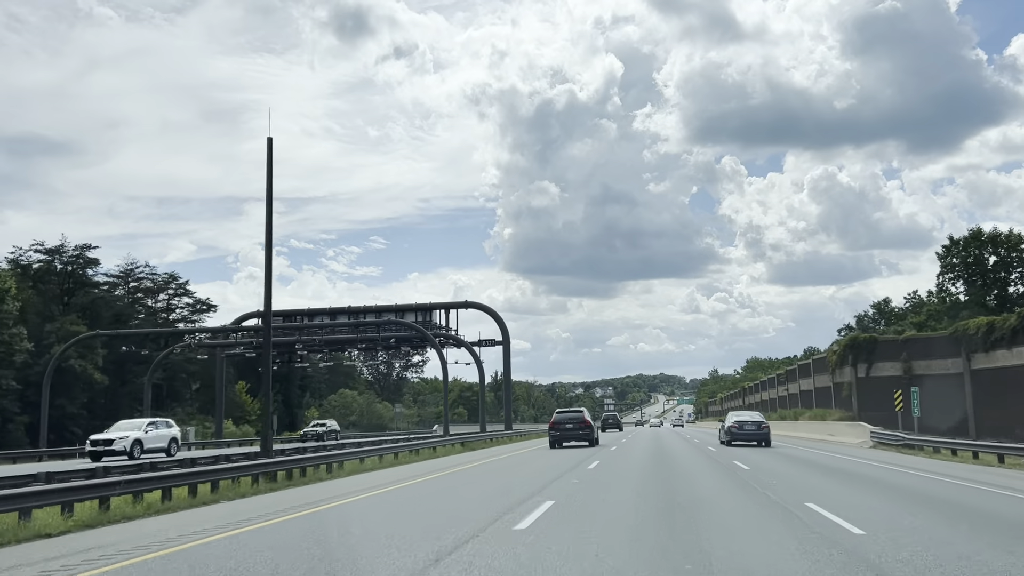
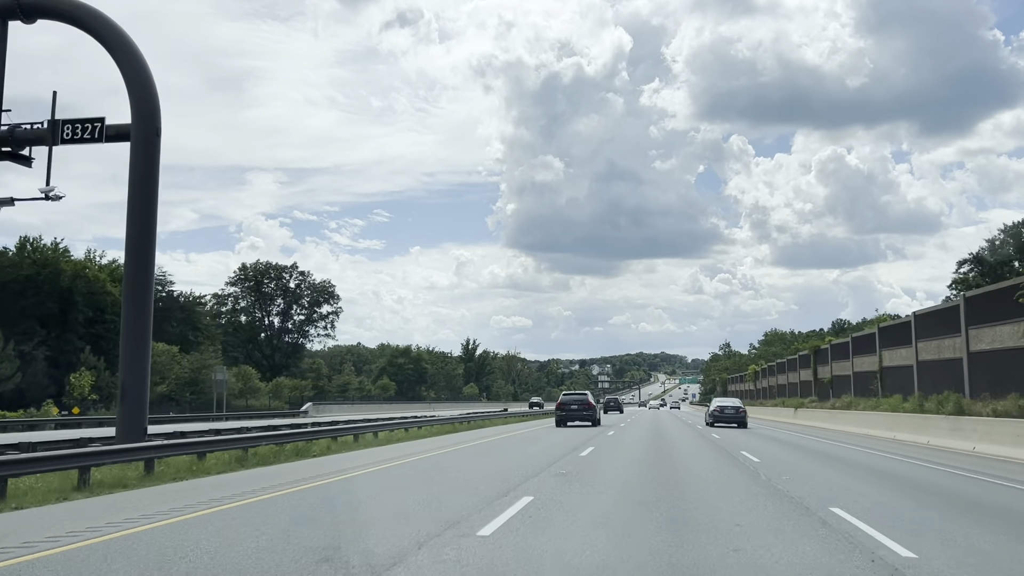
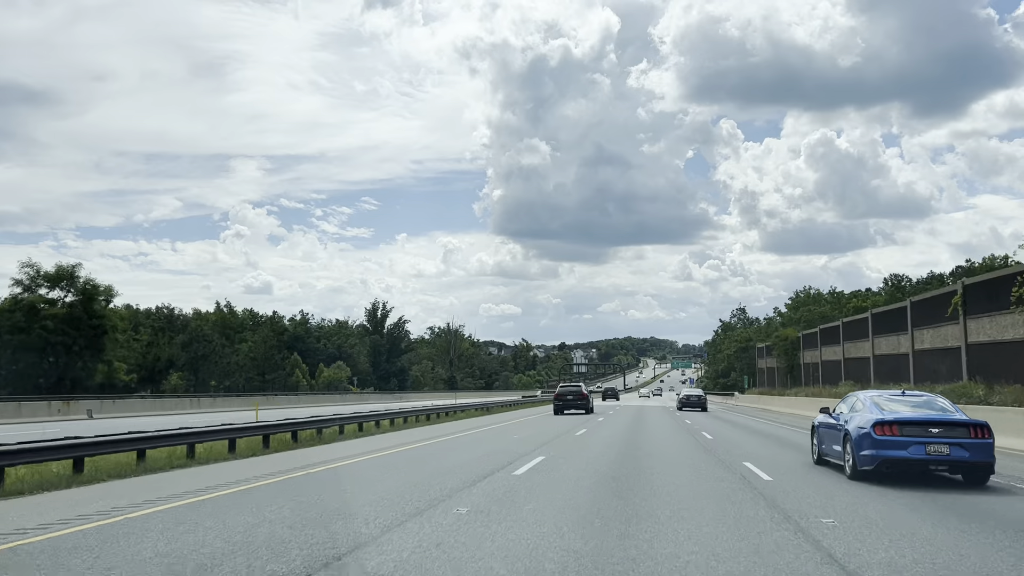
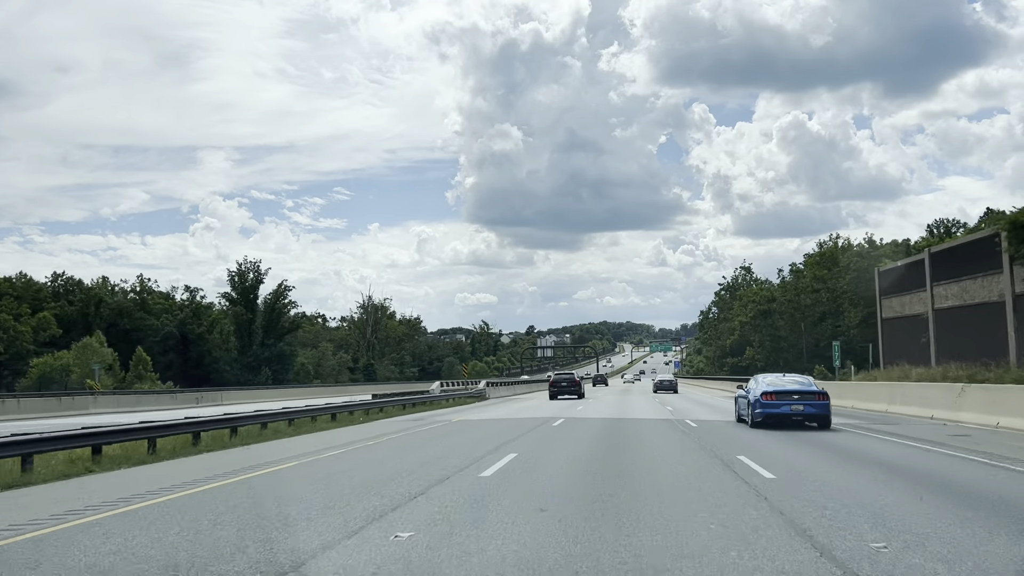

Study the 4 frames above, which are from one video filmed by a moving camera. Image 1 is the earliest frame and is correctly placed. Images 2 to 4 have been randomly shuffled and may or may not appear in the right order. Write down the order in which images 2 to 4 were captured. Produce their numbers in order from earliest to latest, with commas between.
2, 3, 4
